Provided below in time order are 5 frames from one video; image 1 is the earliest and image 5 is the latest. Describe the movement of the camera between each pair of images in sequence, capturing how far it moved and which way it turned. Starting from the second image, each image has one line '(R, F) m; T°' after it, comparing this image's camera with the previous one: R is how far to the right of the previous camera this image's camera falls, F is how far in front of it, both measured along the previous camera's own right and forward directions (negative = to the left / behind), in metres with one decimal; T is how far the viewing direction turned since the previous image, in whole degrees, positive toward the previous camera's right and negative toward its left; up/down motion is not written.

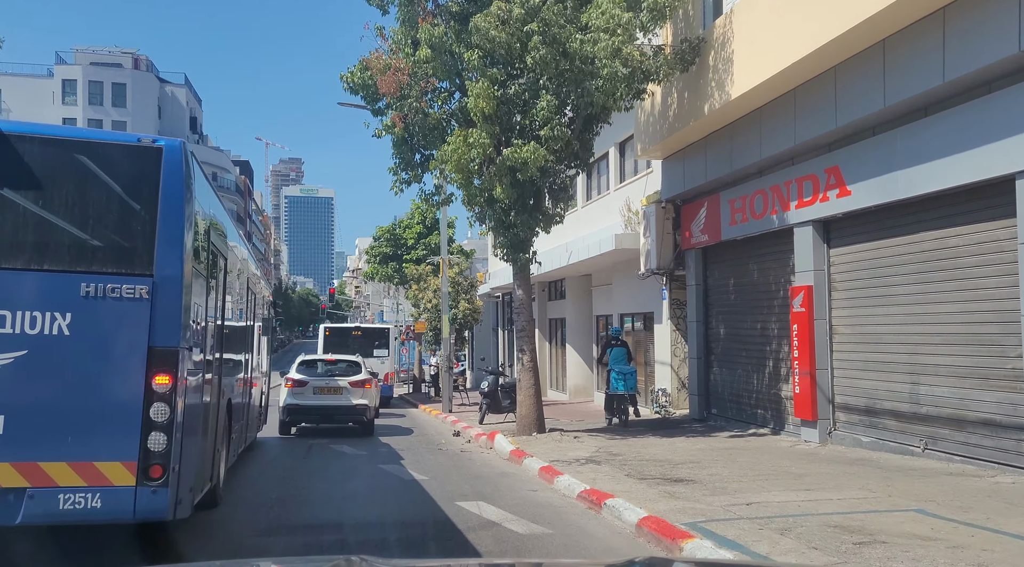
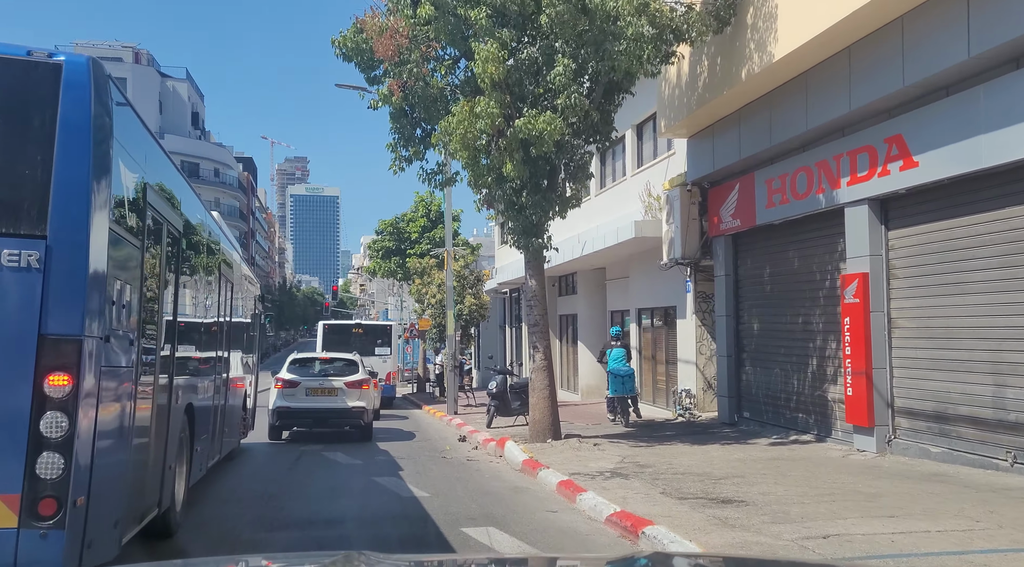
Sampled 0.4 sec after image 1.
(-0.1, +1.4) m; 0°
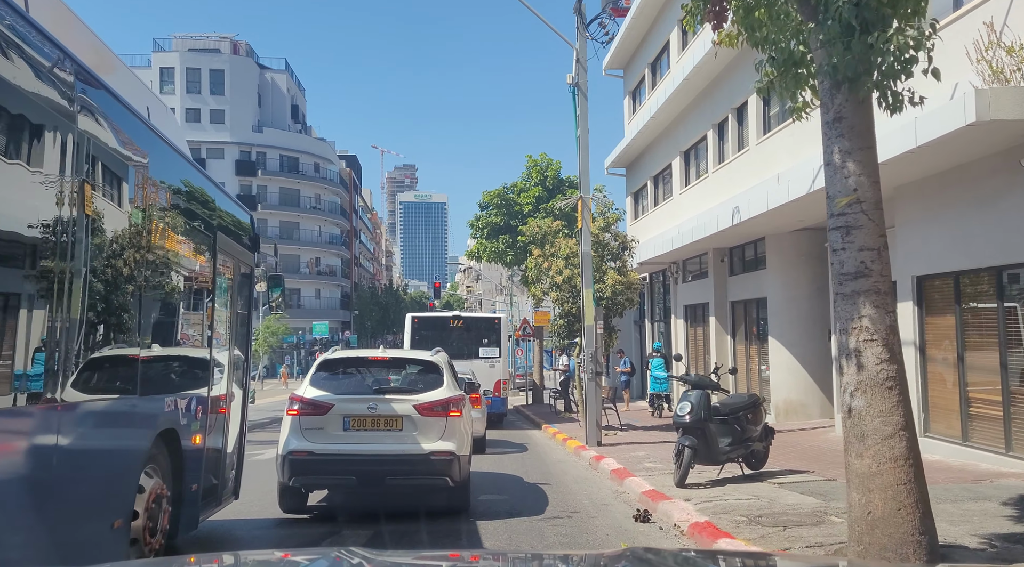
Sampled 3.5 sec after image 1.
(-1.1, +7.2) m; -8°
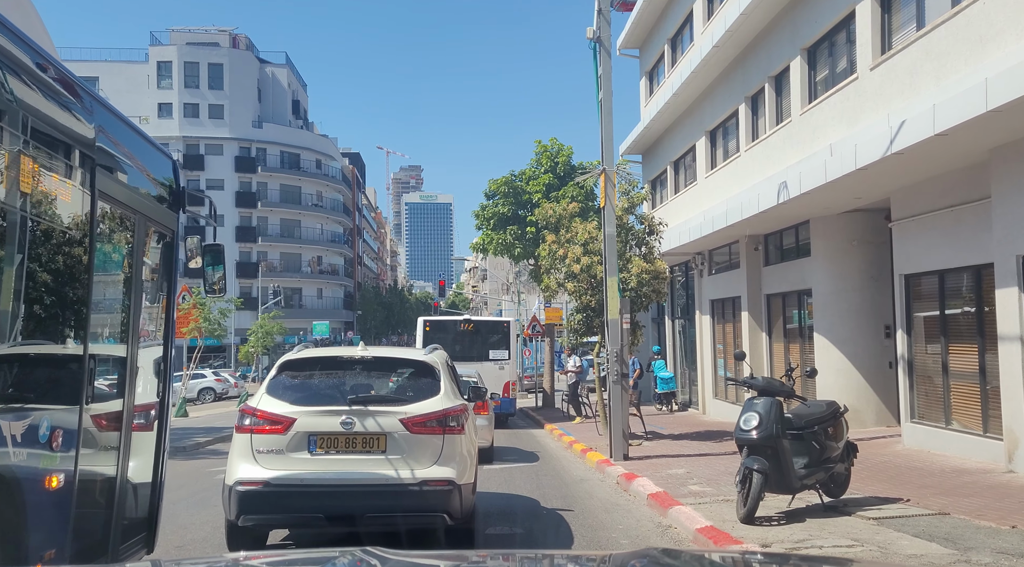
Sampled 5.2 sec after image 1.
(-0.1, +2.0) m; 0°
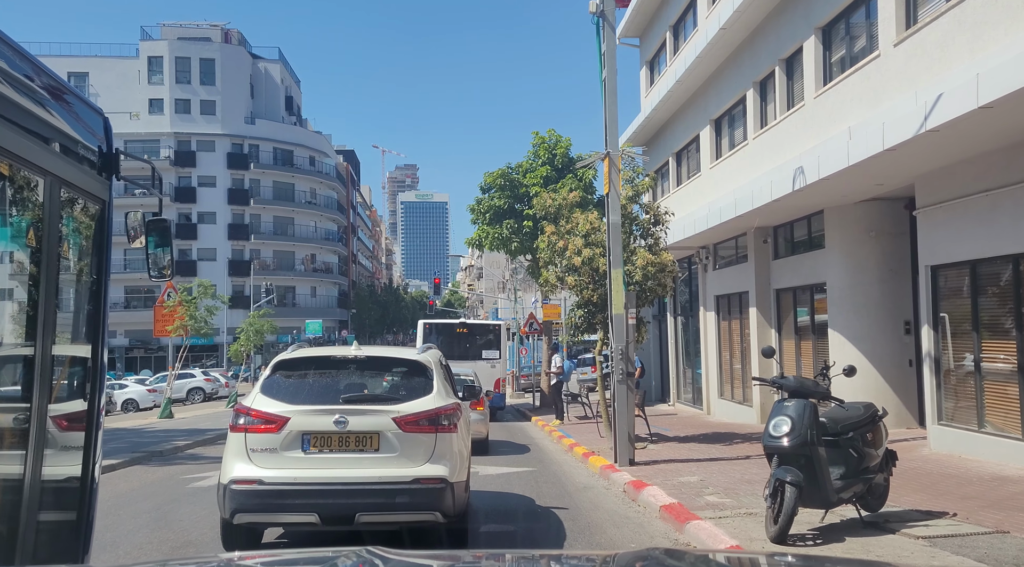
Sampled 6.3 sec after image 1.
(0.0, +0.9) m; 0°
